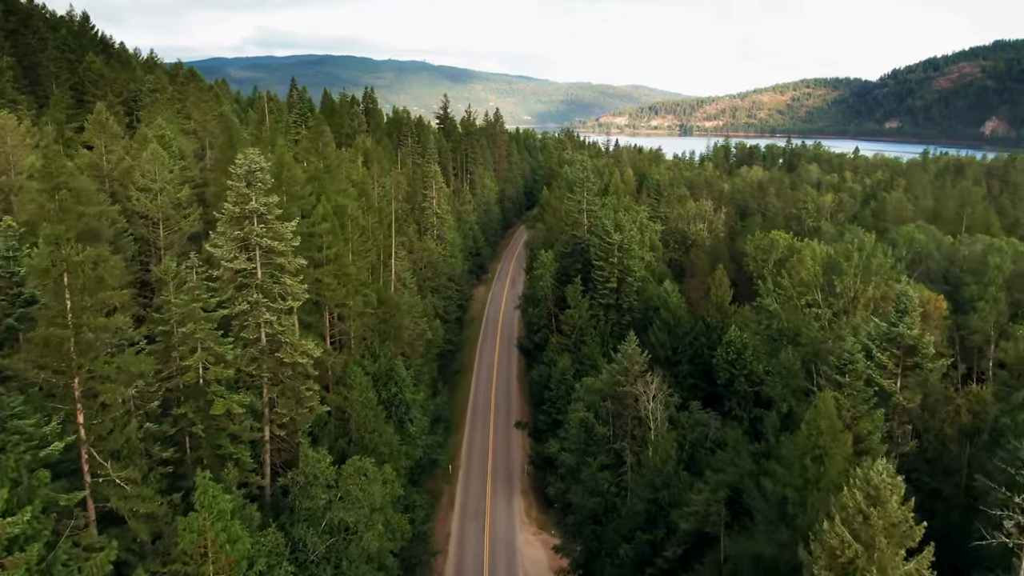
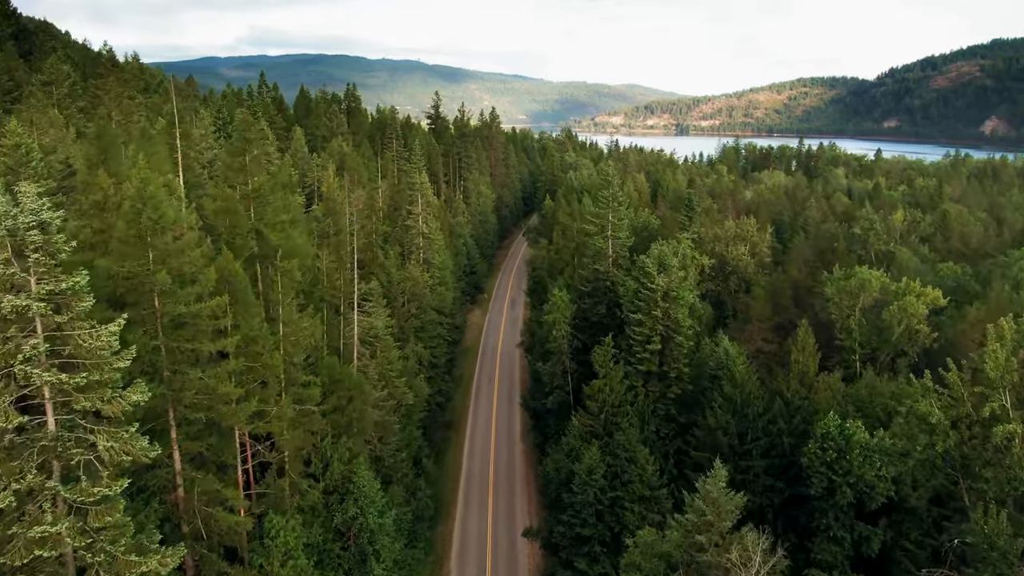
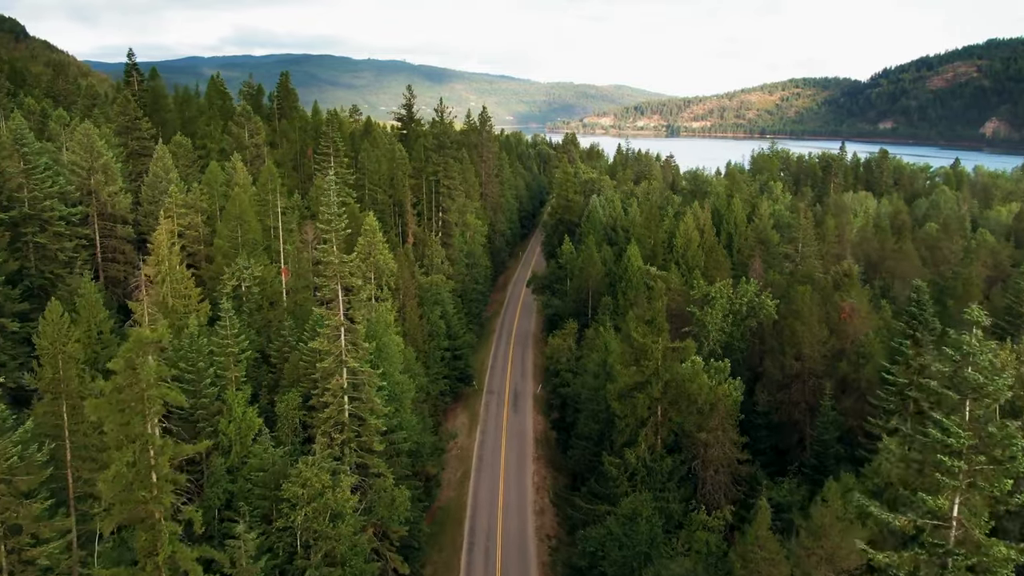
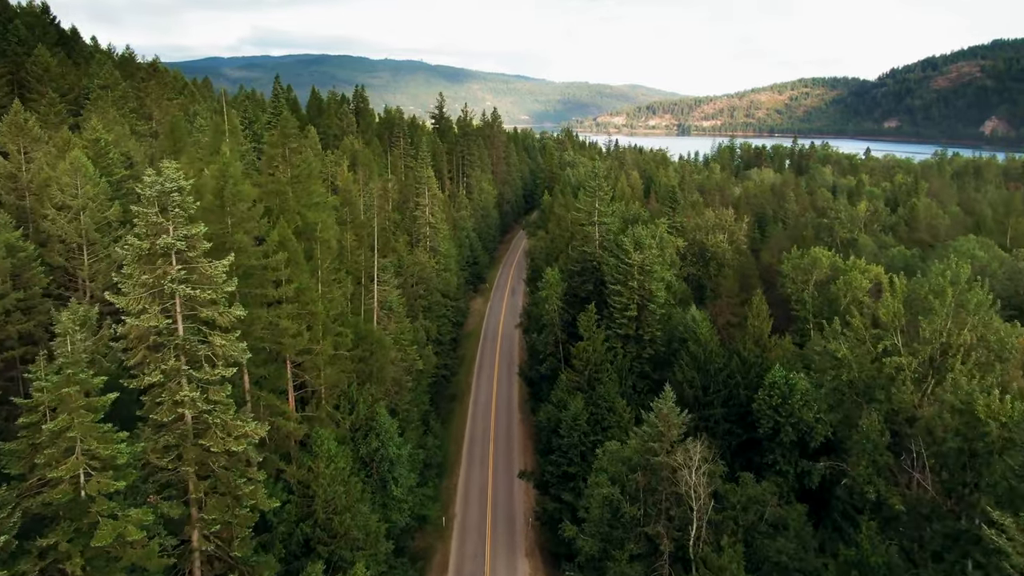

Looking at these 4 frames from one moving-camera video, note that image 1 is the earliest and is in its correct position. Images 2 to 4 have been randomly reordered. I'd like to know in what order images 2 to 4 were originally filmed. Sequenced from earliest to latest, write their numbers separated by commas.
4, 2, 3
